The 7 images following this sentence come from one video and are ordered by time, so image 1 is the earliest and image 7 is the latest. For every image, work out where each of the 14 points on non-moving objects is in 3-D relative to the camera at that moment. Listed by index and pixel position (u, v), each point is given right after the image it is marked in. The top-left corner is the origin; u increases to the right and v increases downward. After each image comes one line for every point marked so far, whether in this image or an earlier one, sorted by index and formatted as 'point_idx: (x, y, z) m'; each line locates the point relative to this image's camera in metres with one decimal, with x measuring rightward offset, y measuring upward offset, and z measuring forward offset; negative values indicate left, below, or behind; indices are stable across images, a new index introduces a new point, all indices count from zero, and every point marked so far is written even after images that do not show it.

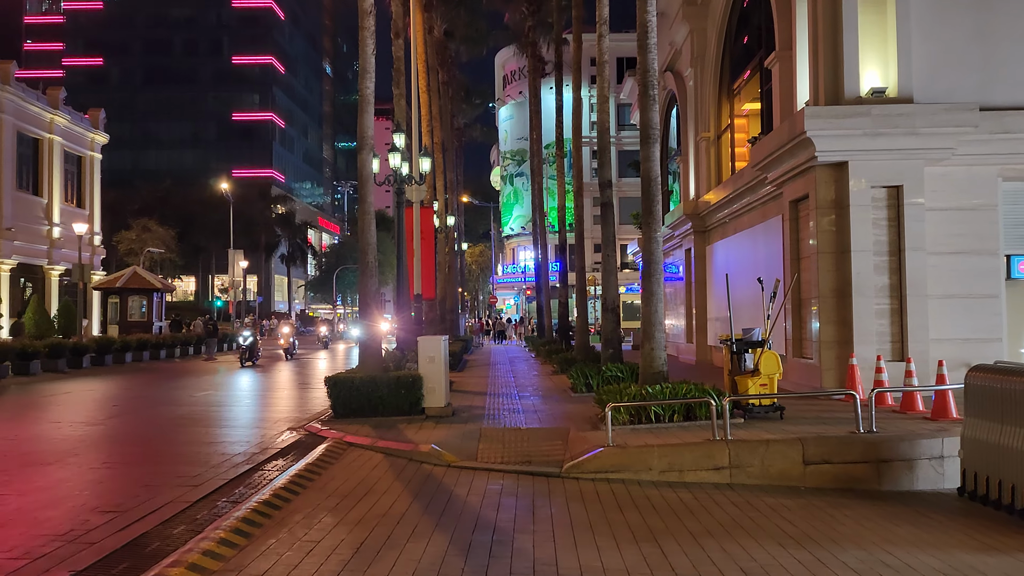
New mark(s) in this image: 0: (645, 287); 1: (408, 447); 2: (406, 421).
0: (+1.8, 0.0, +11.9) m
1: (-1.3, -2.0, +10.6) m
2: (-1.6, -2.0, +12.8) m
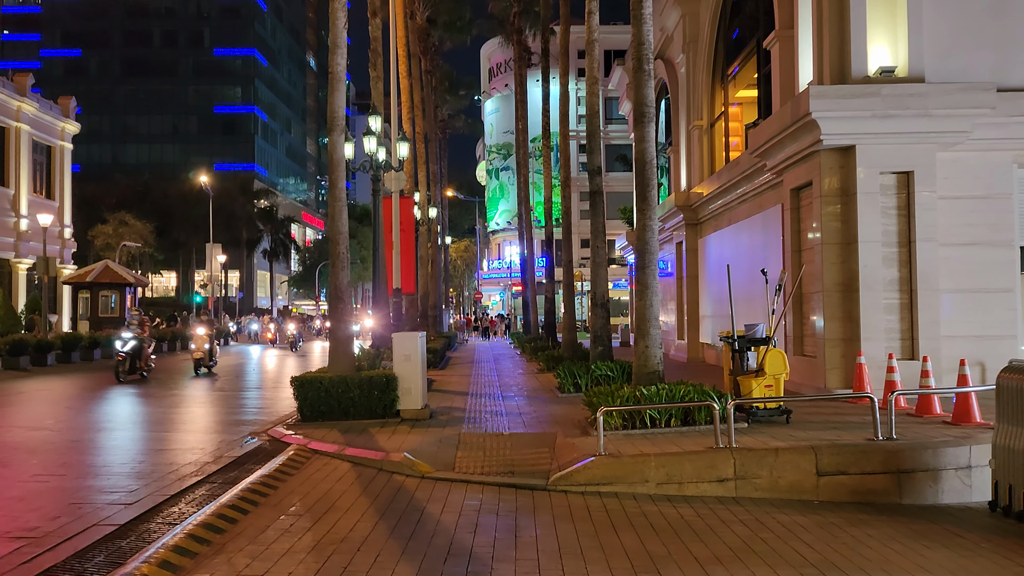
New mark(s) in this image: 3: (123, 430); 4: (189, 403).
0: (+1.6, +0.1, +10.9) m
1: (-1.5, -1.9, +9.6) m
2: (-1.8, -1.9, +11.8) m
3: (-5.4, -2.0, +11.9) m
4: (-5.9, -2.1, +15.7) m
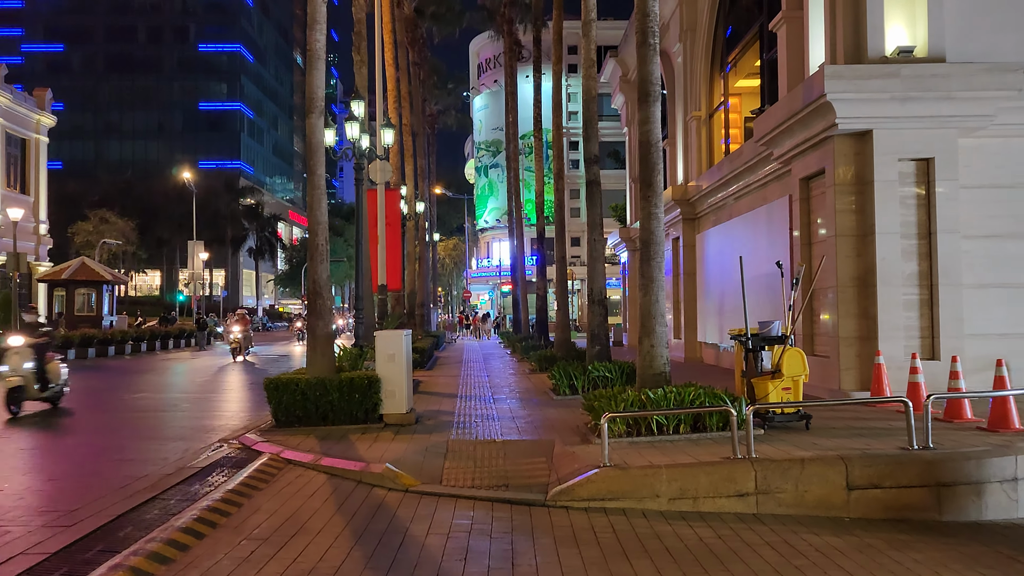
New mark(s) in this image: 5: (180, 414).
0: (+1.5, +0.2, +10.0) m
1: (-1.6, -1.8, +8.7) m
2: (-1.9, -1.8, +10.9) m
3: (-5.5, -1.9, +10.9) m
4: (-6.0, -2.0, +14.7) m
5: (-5.2, -2.0, +13.2) m
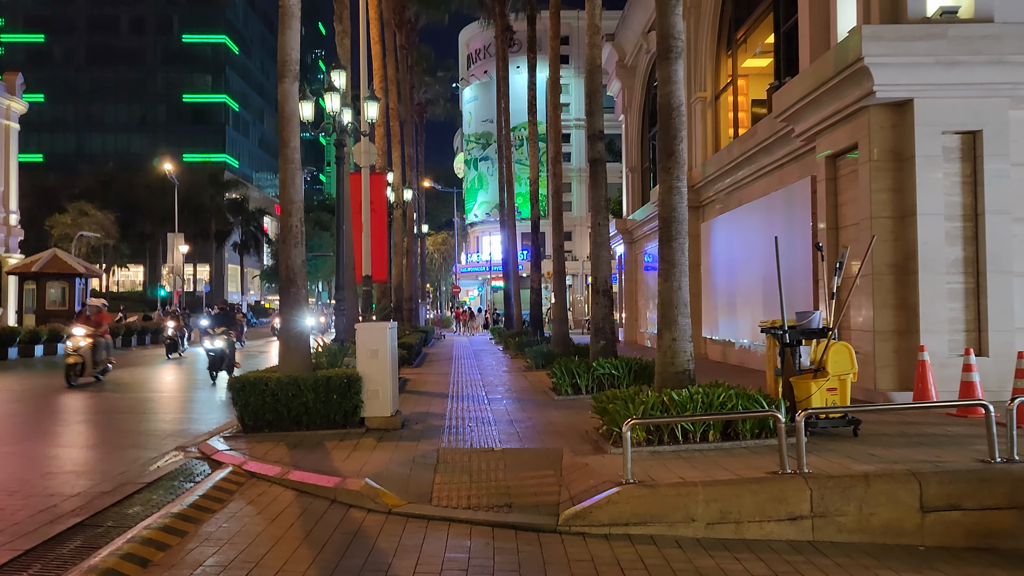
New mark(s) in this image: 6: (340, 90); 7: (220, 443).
0: (+1.5, +0.3, +8.7) m
1: (-1.6, -1.7, +7.3) m
2: (-1.9, -1.7, +9.5) m
3: (-5.5, -1.7, +9.5) m
4: (-6.1, -1.9, +13.3) m
5: (-5.2, -1.8, +11.9) m
6: (-2.8, +3.2, +13.9) m
7: (-3.2, -1.7, +9.4) m
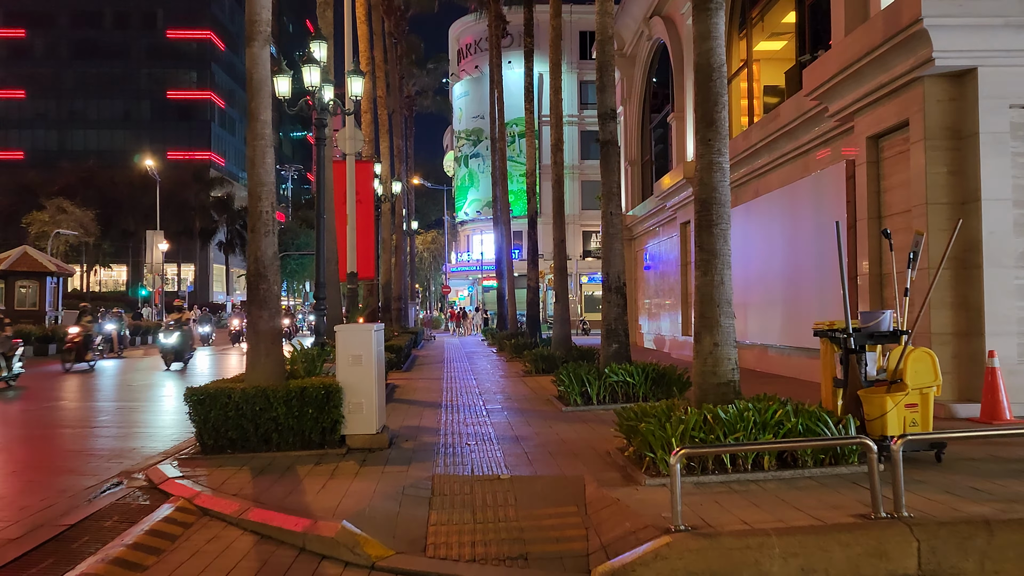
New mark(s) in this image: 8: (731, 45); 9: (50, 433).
0: (+1.6, +0.4, +7.3) m
1: (-1.5, -1.6, +5.9) m
2: (-1.9, -1.6, +8.1) m
3: (-5.5, -1.7, +8.0) m
4: (-6.1, -1.8, +11.8) m
5: (-5.2, -1.8, +10.4) m
6: (-2.8, +3.3, +12.4) m
7: (-3.1, -1.7, +7.9) m
8: (+4.9, +5.5, +19.3) m
9: (-5.5, -1.8, +10.2) m
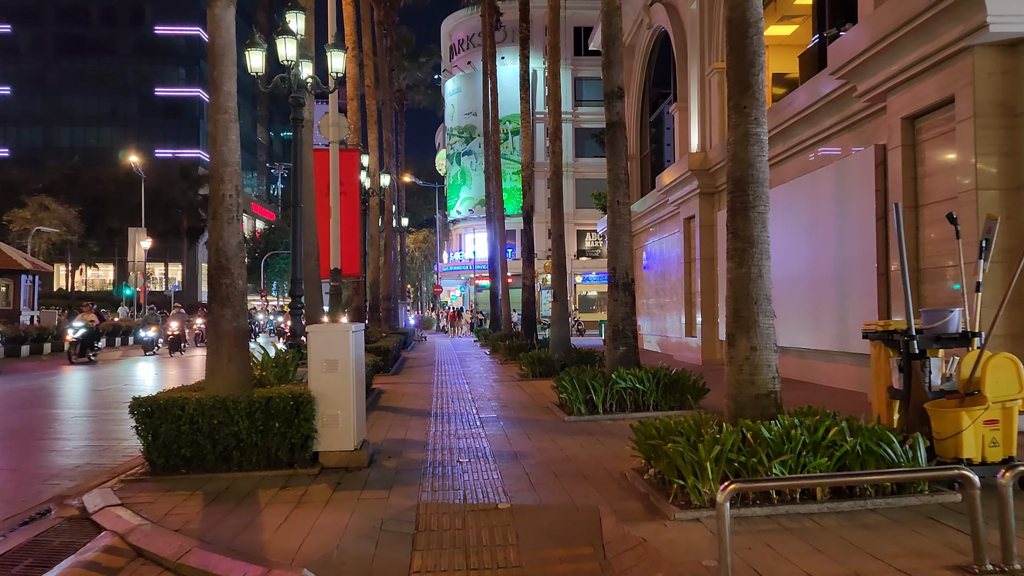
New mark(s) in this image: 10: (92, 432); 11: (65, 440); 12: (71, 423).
0: (+1.6, +0.4, +6.2) m
1: (-1.4, -1.6, +4.7) m
2: (-1.9, -1.6, +6.9) m
3: (-5.5, -1.6, +6.9) m
4: (-6.1, -1.8, +10.7) m
5: (-5.2, -1.7, +9.2) m
6: (-2.8, +3.3, +11.3) m
7: (-3.1, -1.6, +6.8) m
8: (+4.8, +5.6, +18.2) m
9: (-5.5, -1.7, +9.0) m
10: (-4.9, -1.7, +10.3) m
11: (-5.0, -1.7, +9.6) m
12: (-5.5, -1.7, +10.8) m
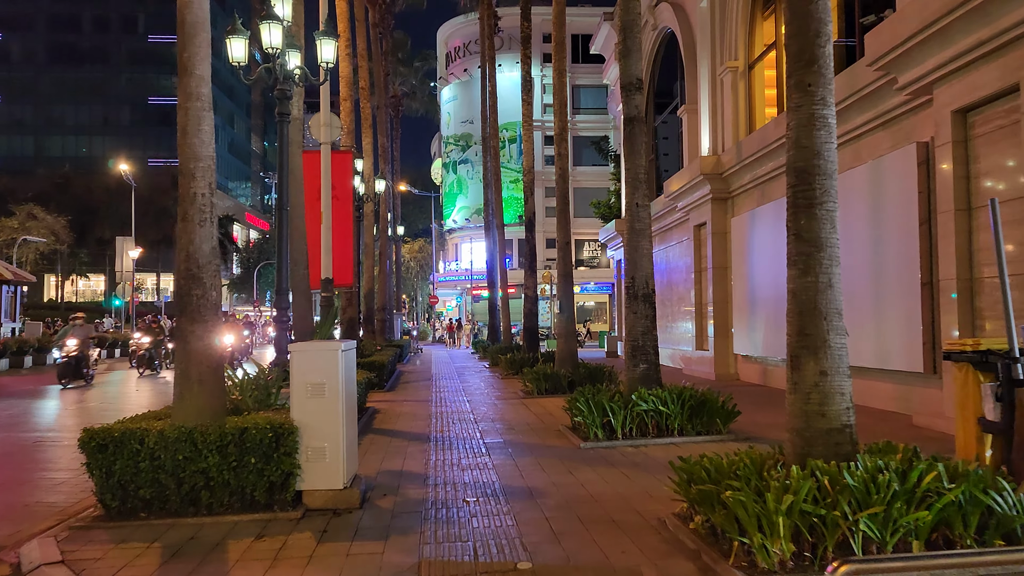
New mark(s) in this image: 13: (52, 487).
0: (+1.7, +0.4, +5.2) m
1: (-1.3, -1.6, +3.7) m
2: (-1.8, -1.7, +5.9) m
3: (-5.4, -1.7, +5.8) m
4: (-6.0, -1.9, +9.6) m
5: (-5.1, -1.8, +8.1) m
6: (-2.7, +3.2, +10.3) m
7: (-3.0, -1.7, +5.7) m
8: (+4.9, +5.3, +17.3) m
9: (-5.4, -1.8, +7.9) m
10: (-4.8, -1.8, +9.2) m
11: (-4.9, -1.8, +8.5) m
12: (-5.4, -1.9, +9.8) m
13: (-4.0, -1.8, +7.8) m
